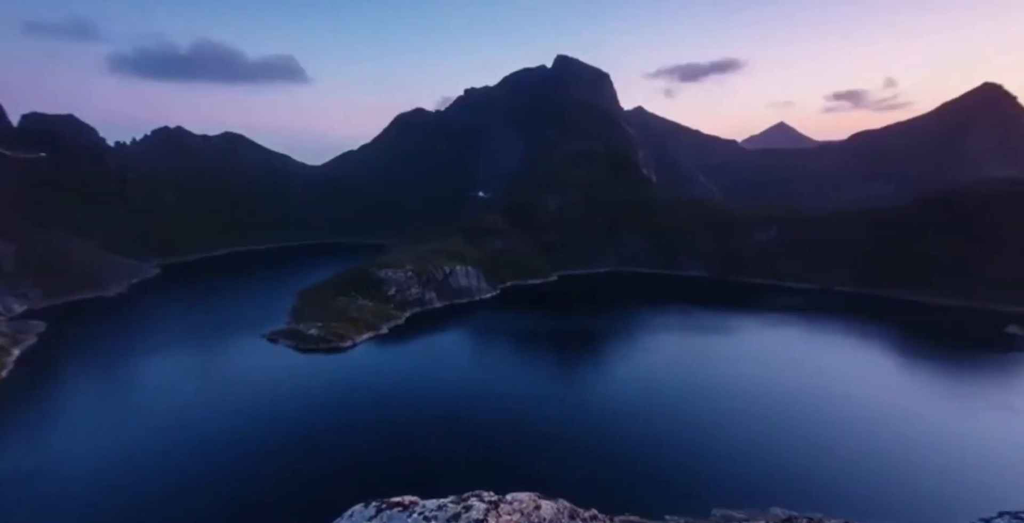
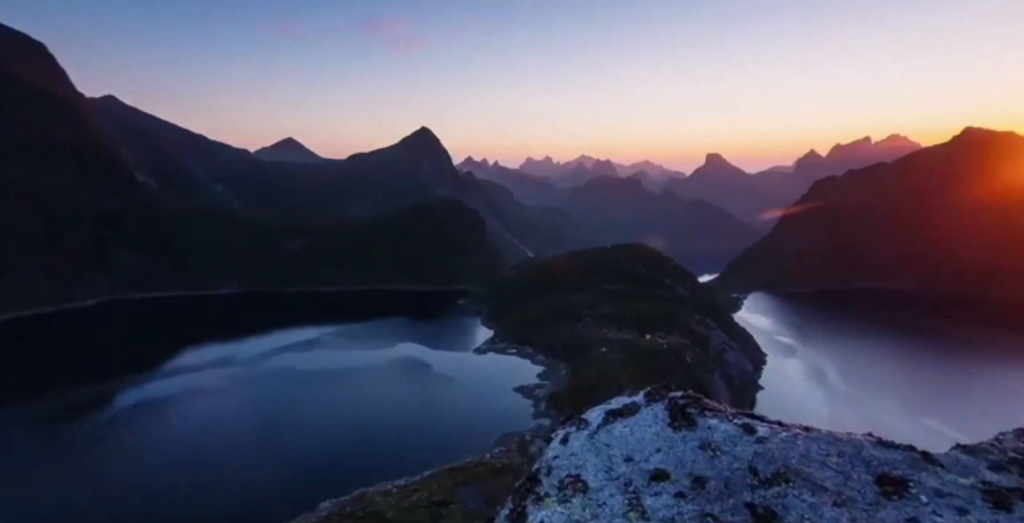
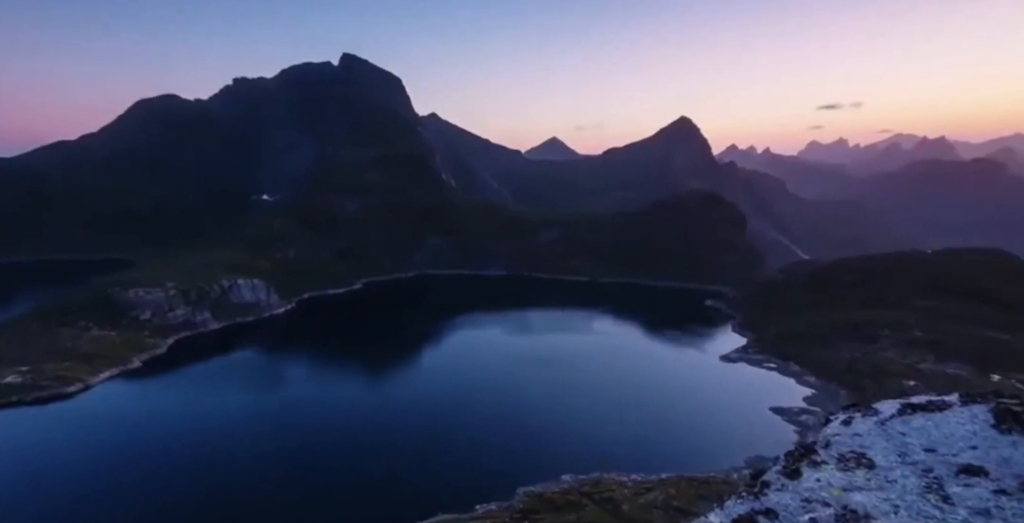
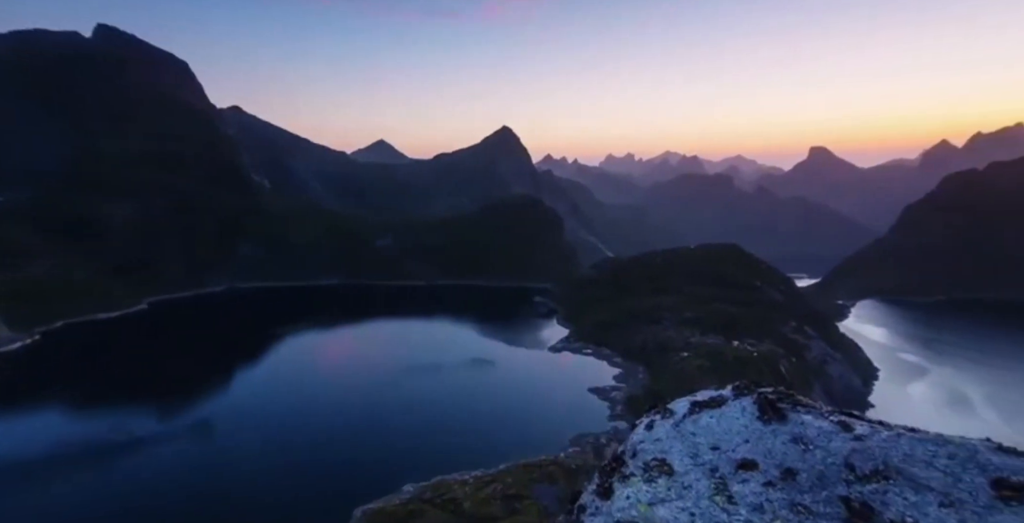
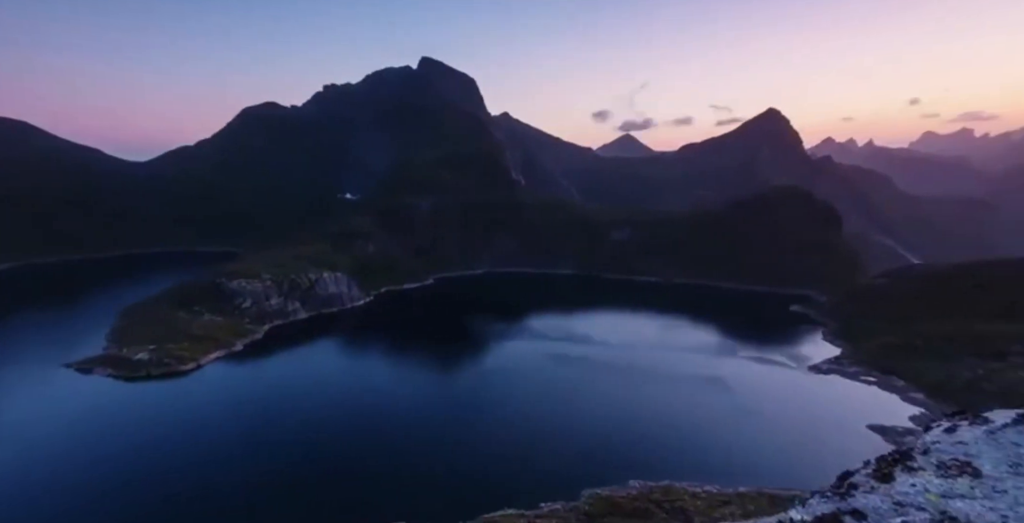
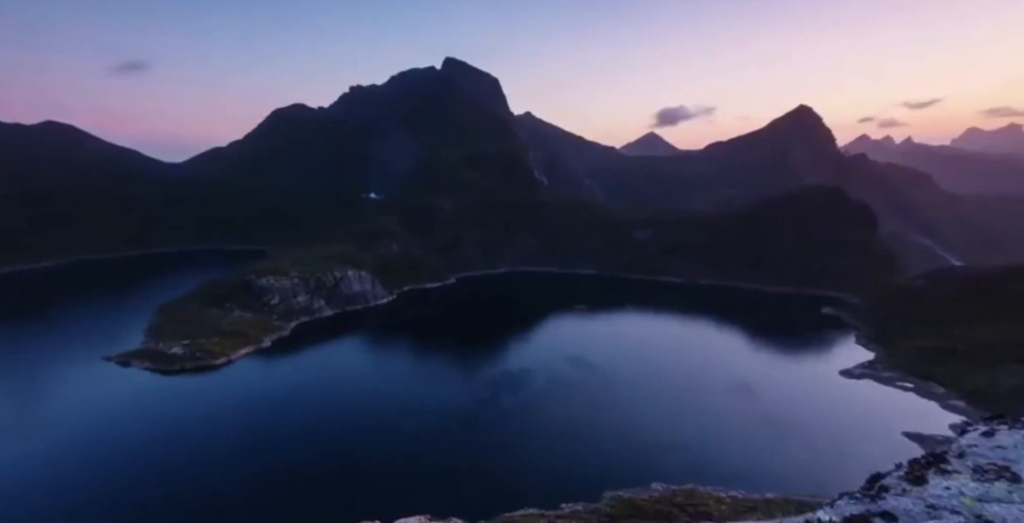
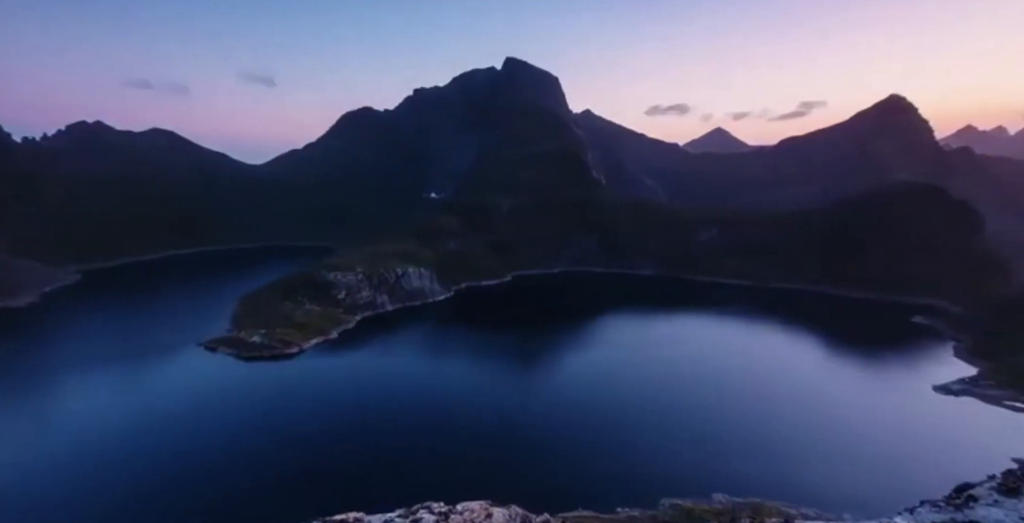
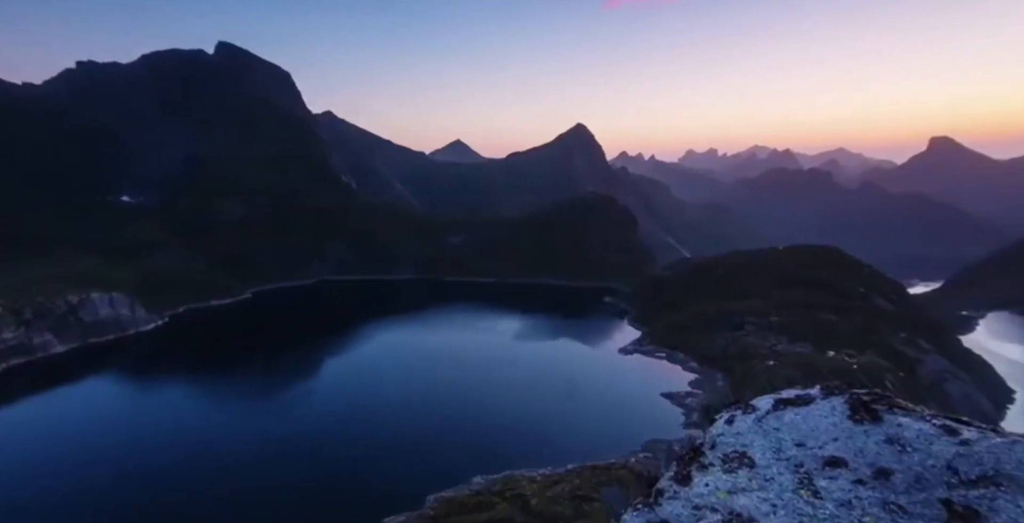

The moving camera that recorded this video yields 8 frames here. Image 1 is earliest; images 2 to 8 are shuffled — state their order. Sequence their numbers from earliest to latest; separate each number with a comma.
7, 6, 5, 3, 8, 4, 2
